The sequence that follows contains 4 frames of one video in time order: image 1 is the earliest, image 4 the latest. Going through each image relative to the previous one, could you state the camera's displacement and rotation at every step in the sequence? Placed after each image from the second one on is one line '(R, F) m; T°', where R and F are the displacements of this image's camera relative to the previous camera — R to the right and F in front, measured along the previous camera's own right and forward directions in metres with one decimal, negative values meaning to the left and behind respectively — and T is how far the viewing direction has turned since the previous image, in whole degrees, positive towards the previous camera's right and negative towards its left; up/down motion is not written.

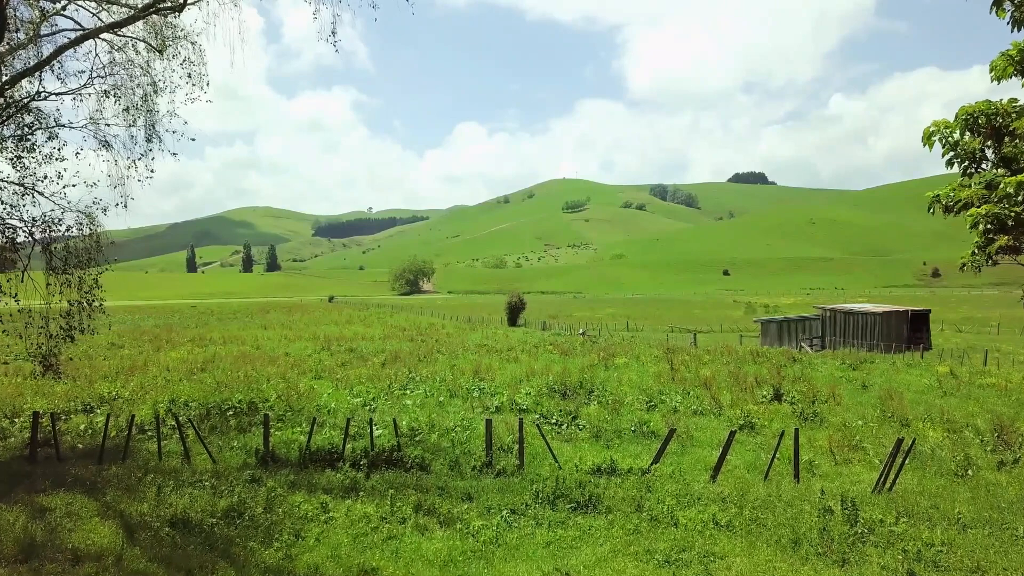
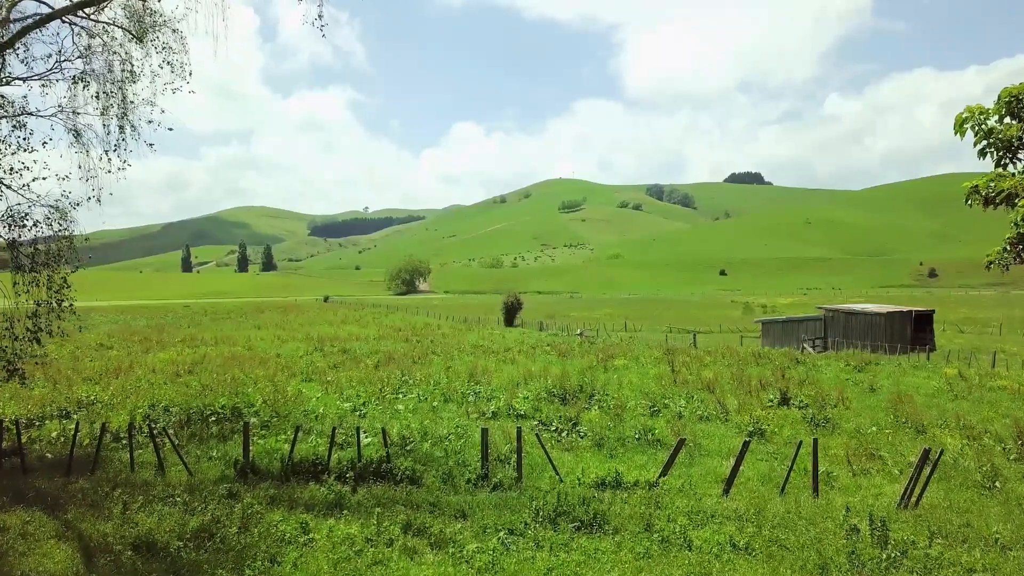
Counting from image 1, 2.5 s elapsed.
(0.0, +1.0) m; 0°
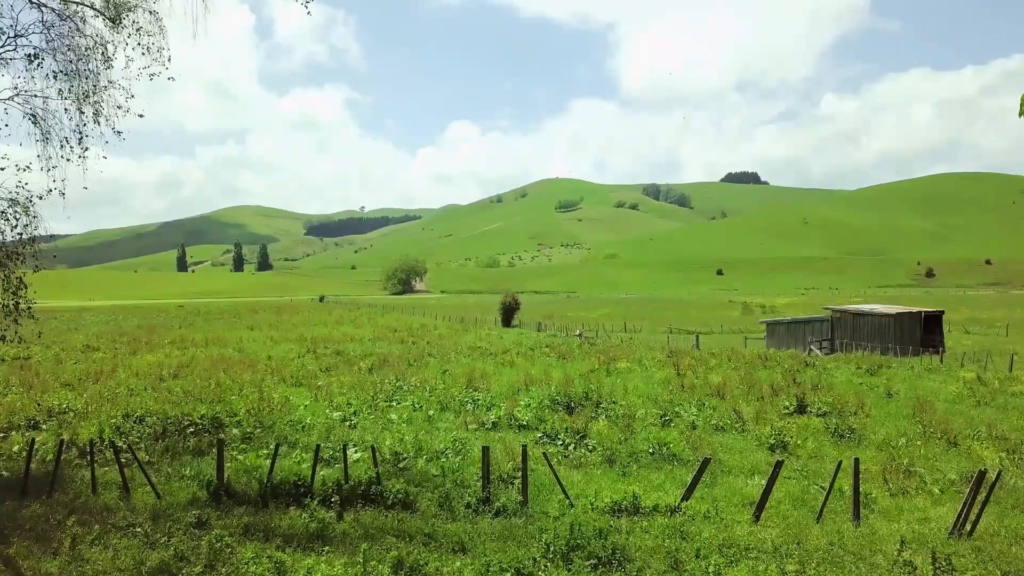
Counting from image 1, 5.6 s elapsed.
(-0.2, +1.4) m; 0°
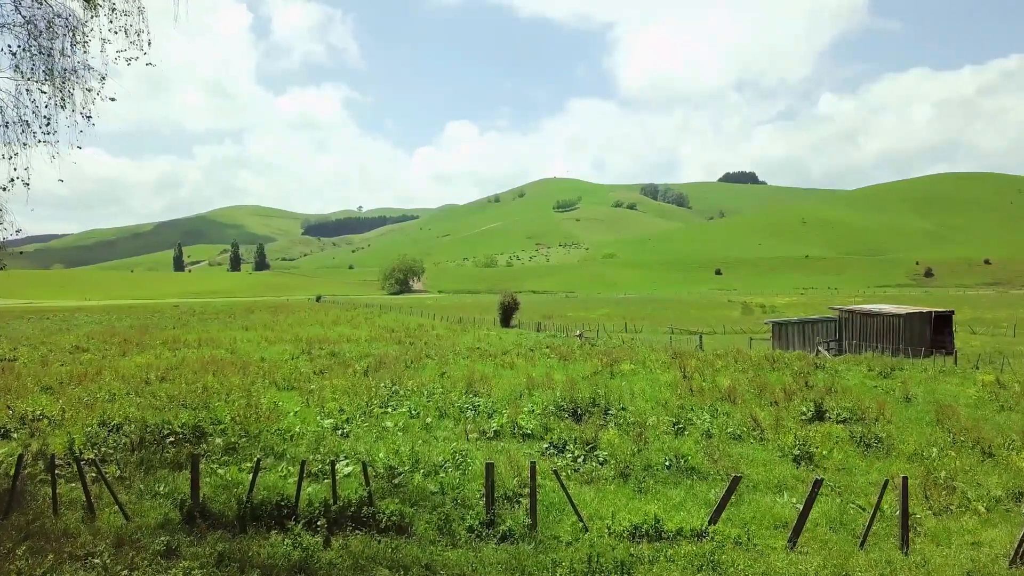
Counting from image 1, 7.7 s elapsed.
(-0.2, +1.2) m; 0°
